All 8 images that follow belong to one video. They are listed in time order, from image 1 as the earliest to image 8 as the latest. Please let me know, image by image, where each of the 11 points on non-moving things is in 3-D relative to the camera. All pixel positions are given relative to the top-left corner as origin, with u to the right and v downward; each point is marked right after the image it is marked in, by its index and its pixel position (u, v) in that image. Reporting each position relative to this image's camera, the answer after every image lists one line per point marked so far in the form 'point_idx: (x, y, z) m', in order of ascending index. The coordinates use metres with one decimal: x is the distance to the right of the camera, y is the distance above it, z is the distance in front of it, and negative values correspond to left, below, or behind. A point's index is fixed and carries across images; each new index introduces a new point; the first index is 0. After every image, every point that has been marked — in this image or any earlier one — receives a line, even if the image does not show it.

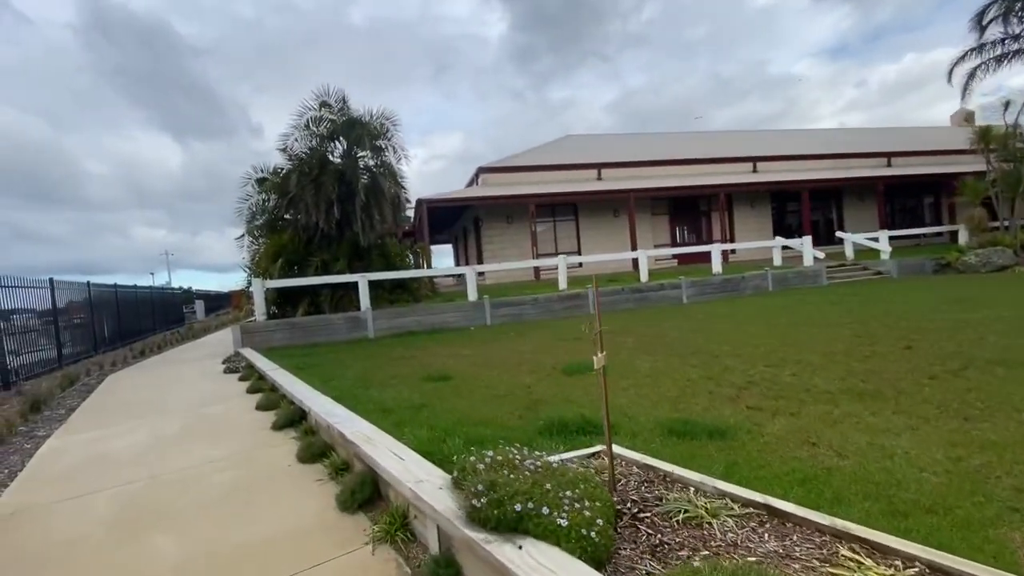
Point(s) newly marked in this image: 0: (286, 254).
0: (-6.2, +0.9, +13.5) m
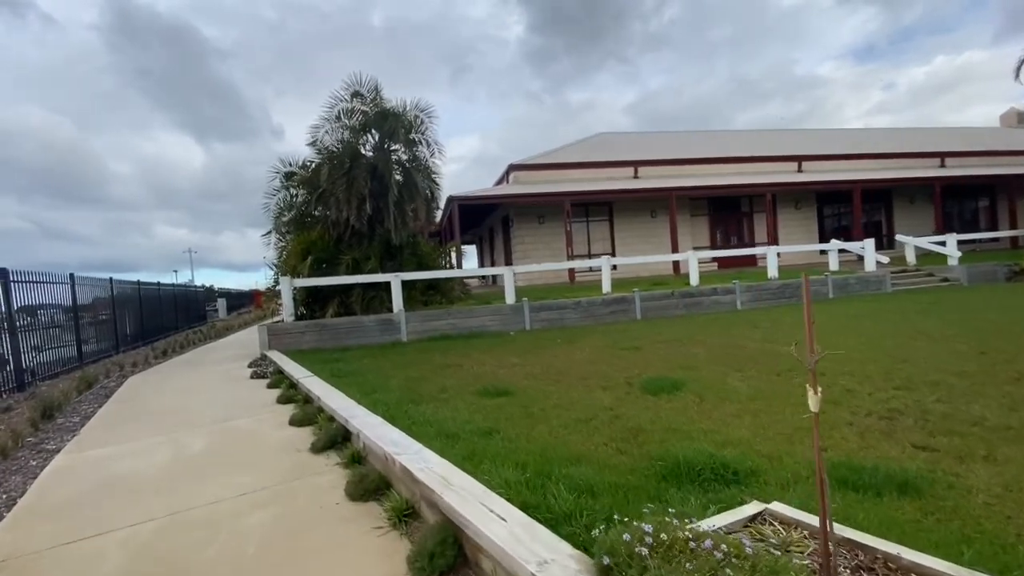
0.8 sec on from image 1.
0: (-5.1, +0.9, +12.8) m
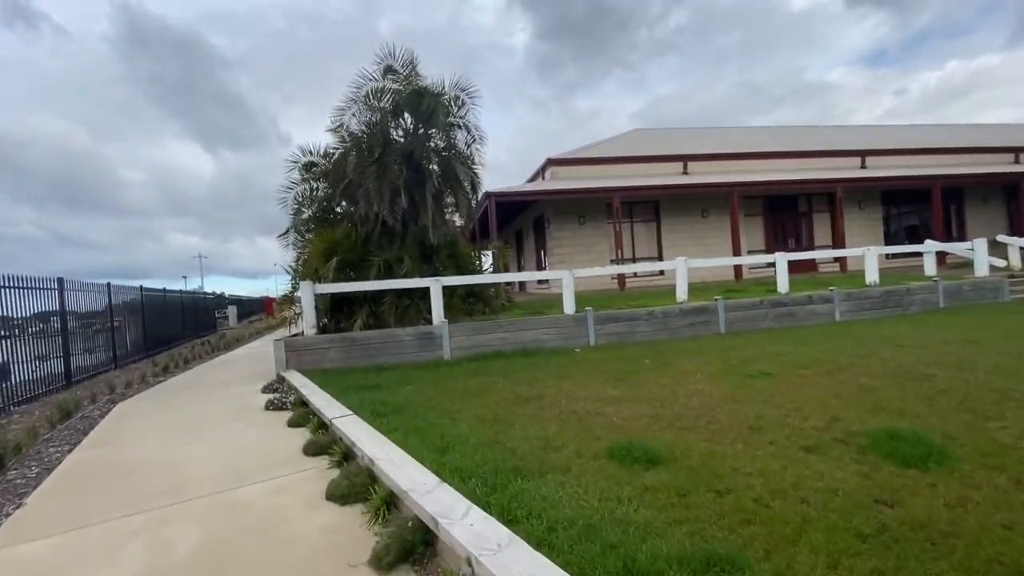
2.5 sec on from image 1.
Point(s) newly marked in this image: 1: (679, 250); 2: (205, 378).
0: (-3.8, +0.8, +10.9) m
1: (+6.6, +1.5, +19.4) m
2: (-6.6, -1.9, +10.6) m
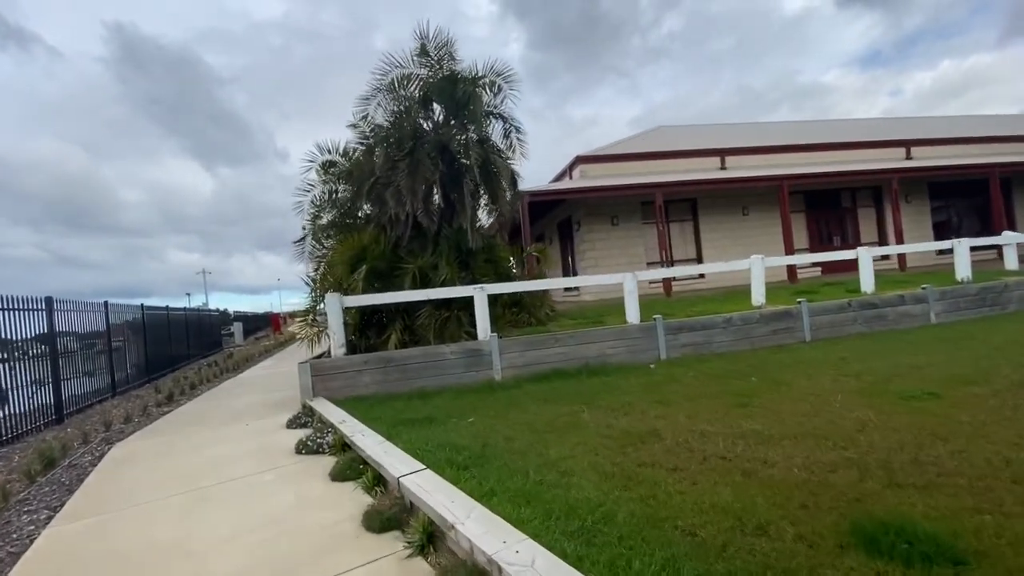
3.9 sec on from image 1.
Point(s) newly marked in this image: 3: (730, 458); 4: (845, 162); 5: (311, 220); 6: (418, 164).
0: (-2.8, +0.6, +9.5) m
1: (+7.6, +1.4, +18.0) m
2: (-5.5, -2.2, +9.2) m
3: (+1.8, -1.4, +4.1) m
4: (+13.1, +5.0, +19.2) m
5: (-4.8, +1.6, +11.8) m
6: (-1.8, +2.4, +9.5) m
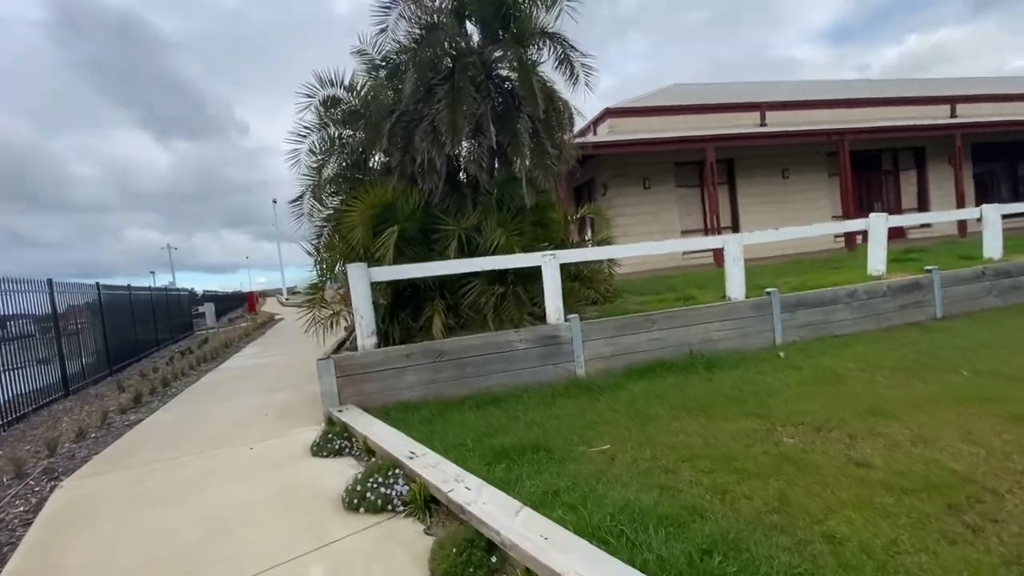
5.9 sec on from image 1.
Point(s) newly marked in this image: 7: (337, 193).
0: (-1.8, +1.0, +7.3) m
1: (+8.2, +2.4, +16.3) m
2: (-4.4, -1.8, +7.0) m
3: (+3.2, -1.1, +2.2) m
4: (+13.6, +6.1, +17.6) m
5: (-3.9, +2.2, +9.4) m
6: (-0.8, +2.9, +7.3) m
7: (-3.2, +1.7, +8.8) m
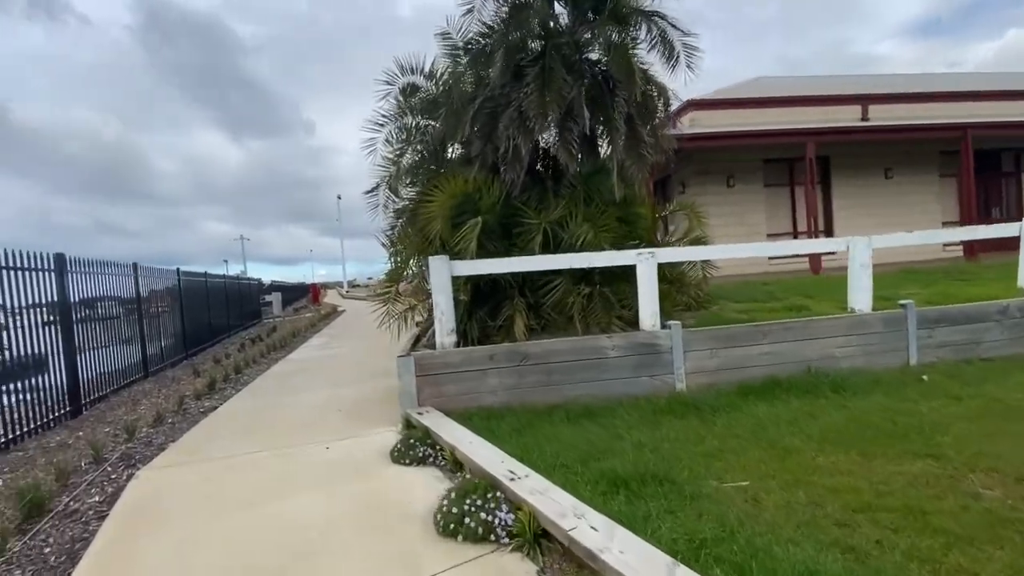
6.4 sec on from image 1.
0: (-0.5, +1.1, +6.9) m
1: (+10.4, +2.0, +14.8) m
2: (-3.3, -1.7, +6.8) m
3: (+3.8, -1.2, +1.3) m
4: (+16.0, +5.5, +15.6) m
5: (-2.4, +2.3, +9.2) m
6: (+0.5, +2.9, +6.8) m
7: (-1.8, +1.8, +8.5) m
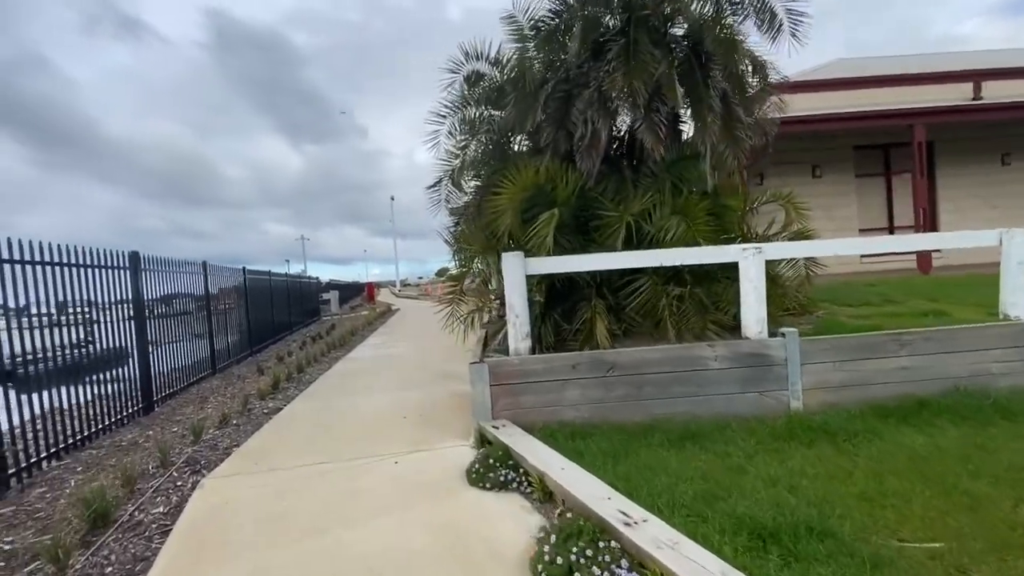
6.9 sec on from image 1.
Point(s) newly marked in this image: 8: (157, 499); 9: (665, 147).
0: (+0.5, +1.1, +6.3) m
1: (+12.1, +2.0, +13.1) m
2: (-2.3, -1.7, +6.5) m
3: (+4.2, -1.3, +0.3) m
4: (+17.8, +5.5, +13.3) m
5: (-1.1, +2.3, +8.7) m
6: (+1.5, +2.9, +6.1) m
7: (-0.6, +1.8, +8.0) m
8: (-3.2, -1.9, +4.4) m
9: (+1.9, +1.8, +6.4) m
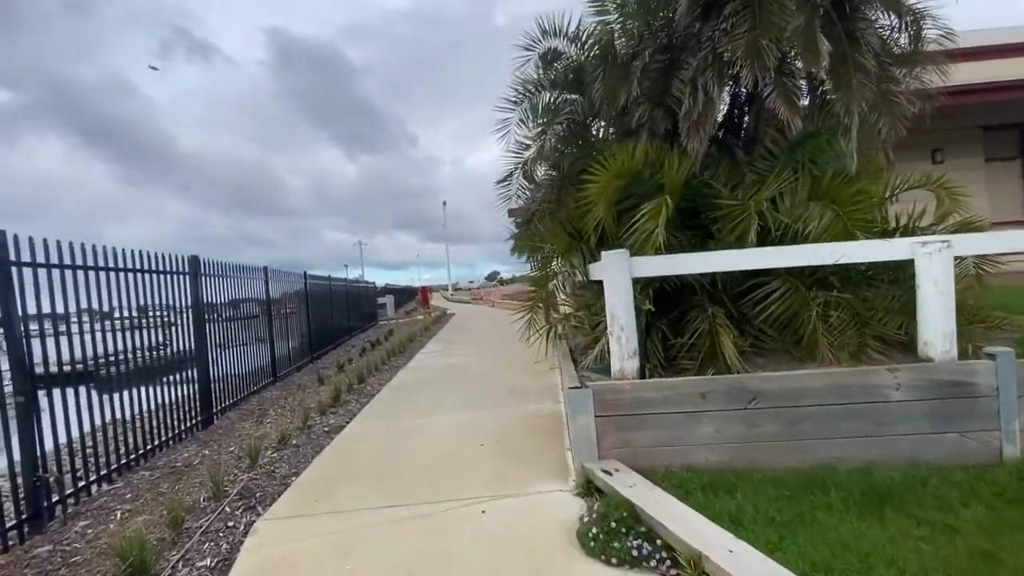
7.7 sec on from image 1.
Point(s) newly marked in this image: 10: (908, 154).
0: (+1.5, +1.0, +5.3) m
1: (+13.7, +1.9, +10.9) m
2: (-1.3, -1.7, +5.7) m
3: (+4.6, -1.3, -1.1) m
4: (+19.4, +5.4, +10.6) m
5: (+0.1, +2.2, +7.9) m
6: (+2.5, +2.9, +5.0) m
7: (+0.6, +1.8, +7.1) m
8: (-2.3, -1.9, +3.7) m
9: (+2.9, +1.8, +5.3) m
10: (+9.0, +3.0, +11.2) m
